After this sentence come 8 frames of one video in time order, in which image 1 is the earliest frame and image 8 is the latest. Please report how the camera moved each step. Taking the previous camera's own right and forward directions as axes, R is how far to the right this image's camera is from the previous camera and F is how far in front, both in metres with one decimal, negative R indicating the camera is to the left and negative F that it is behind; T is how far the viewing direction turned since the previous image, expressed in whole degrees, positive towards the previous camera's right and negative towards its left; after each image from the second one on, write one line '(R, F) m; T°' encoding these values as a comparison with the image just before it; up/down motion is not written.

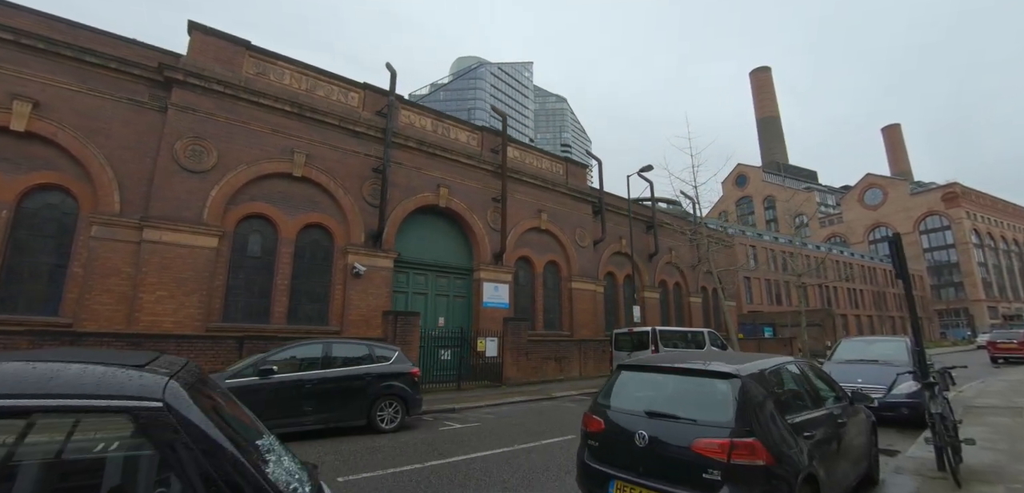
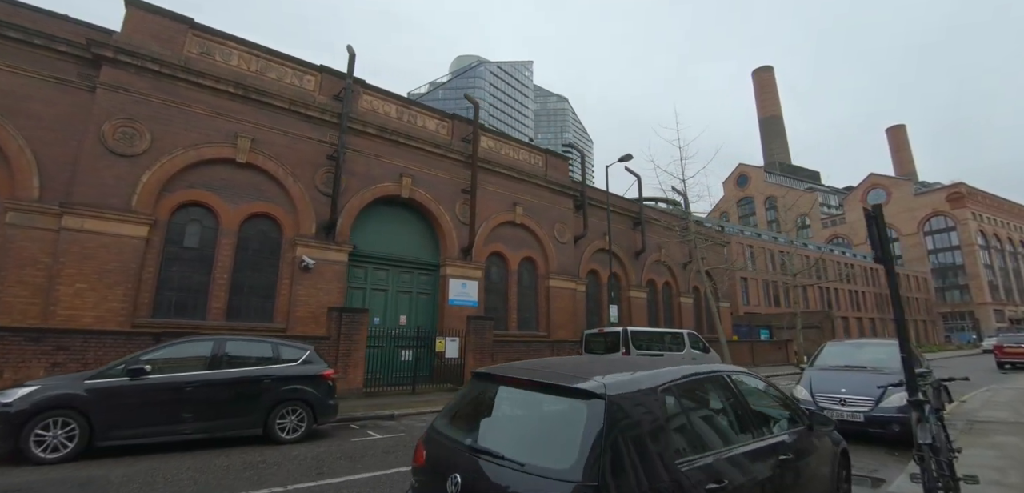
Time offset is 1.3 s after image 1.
(+1.1, +1.1) m; 0°
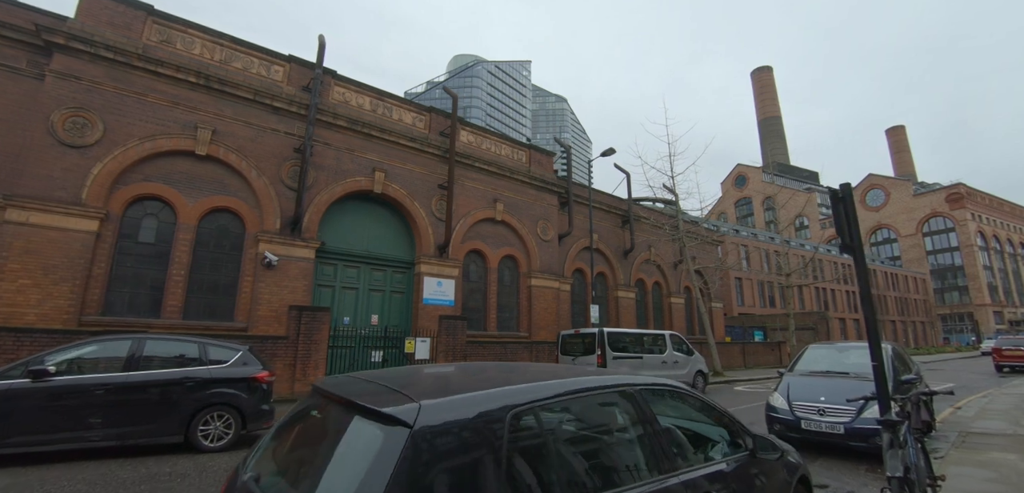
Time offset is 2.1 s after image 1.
(+0.7, +0.6) m; 0°
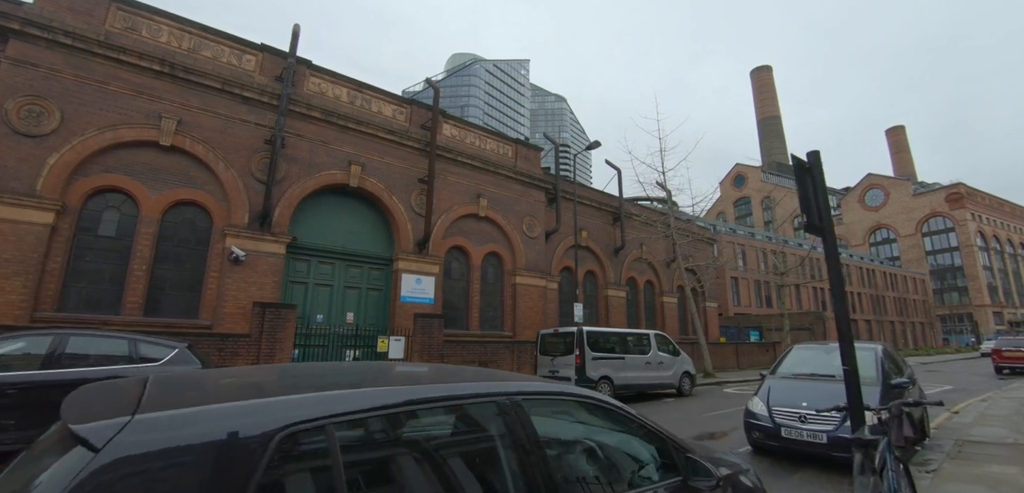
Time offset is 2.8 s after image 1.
(+0.6, +0.5) m; 0°
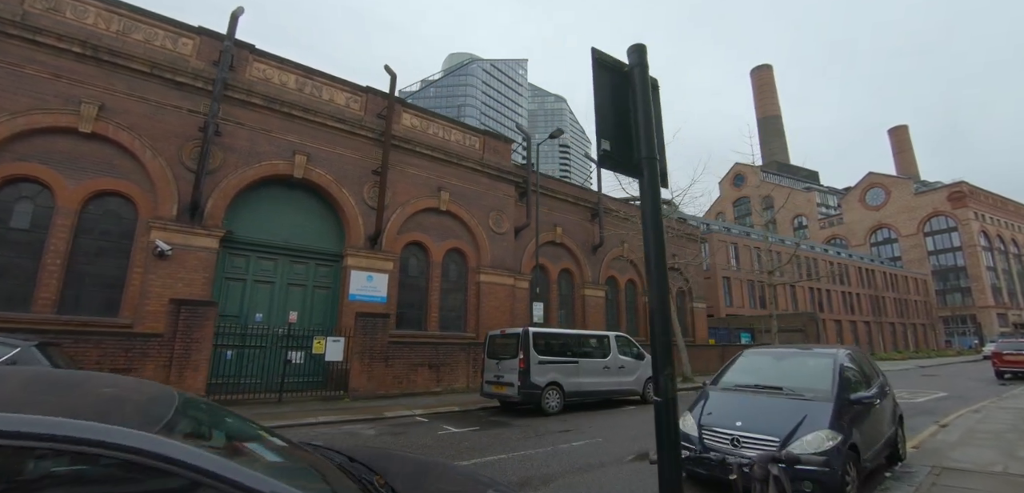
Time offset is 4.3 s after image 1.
(+1.3, +1.0) m; 0°
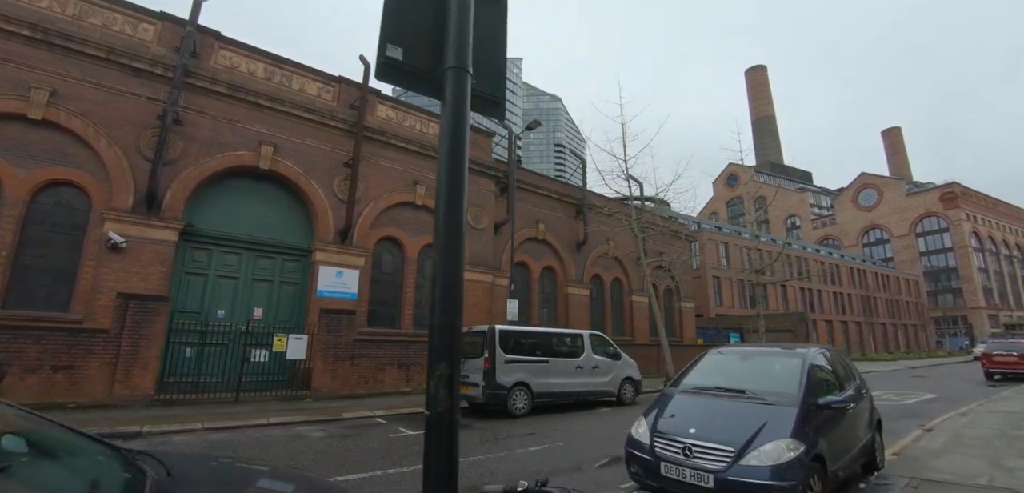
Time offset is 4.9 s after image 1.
(+0.6, +0.5) m; 0°
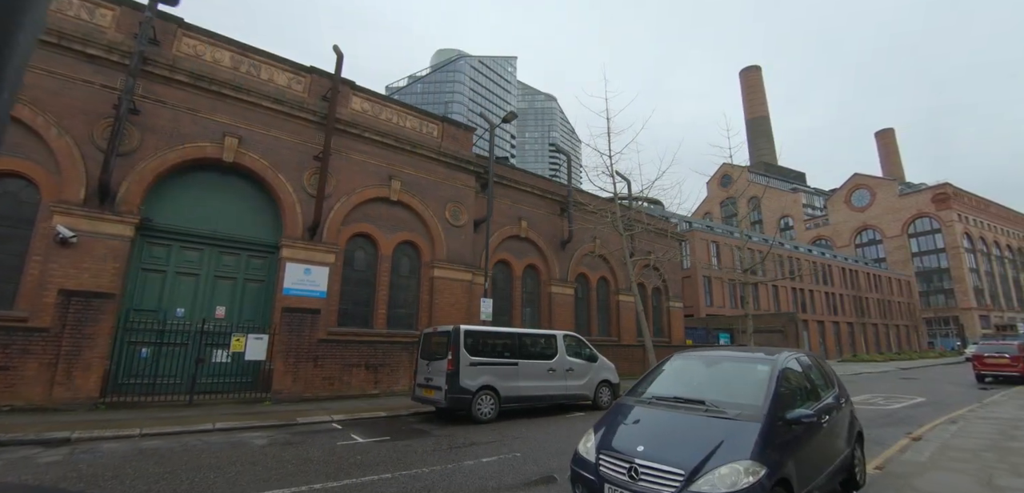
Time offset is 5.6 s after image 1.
(+0.5, +0.5) m; +1°
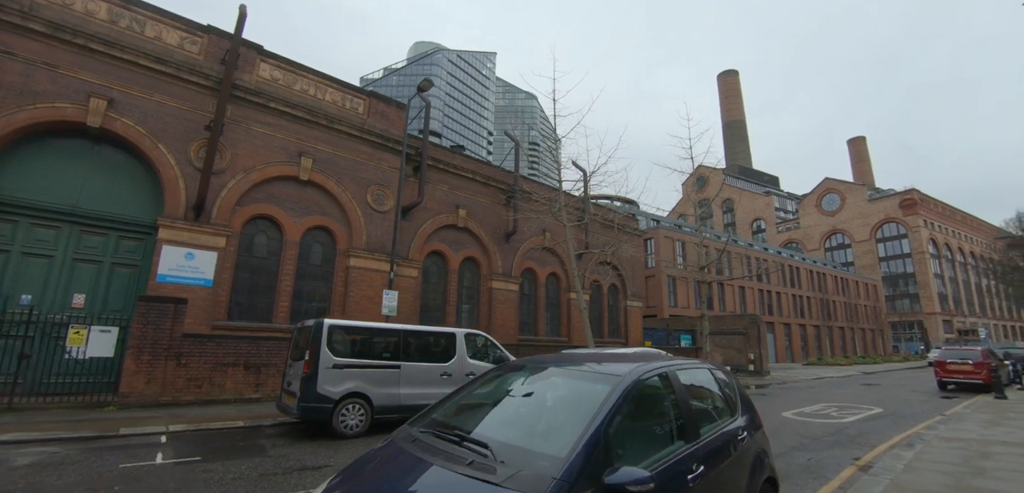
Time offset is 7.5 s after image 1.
(+1.5, +1.4) m; +2°
